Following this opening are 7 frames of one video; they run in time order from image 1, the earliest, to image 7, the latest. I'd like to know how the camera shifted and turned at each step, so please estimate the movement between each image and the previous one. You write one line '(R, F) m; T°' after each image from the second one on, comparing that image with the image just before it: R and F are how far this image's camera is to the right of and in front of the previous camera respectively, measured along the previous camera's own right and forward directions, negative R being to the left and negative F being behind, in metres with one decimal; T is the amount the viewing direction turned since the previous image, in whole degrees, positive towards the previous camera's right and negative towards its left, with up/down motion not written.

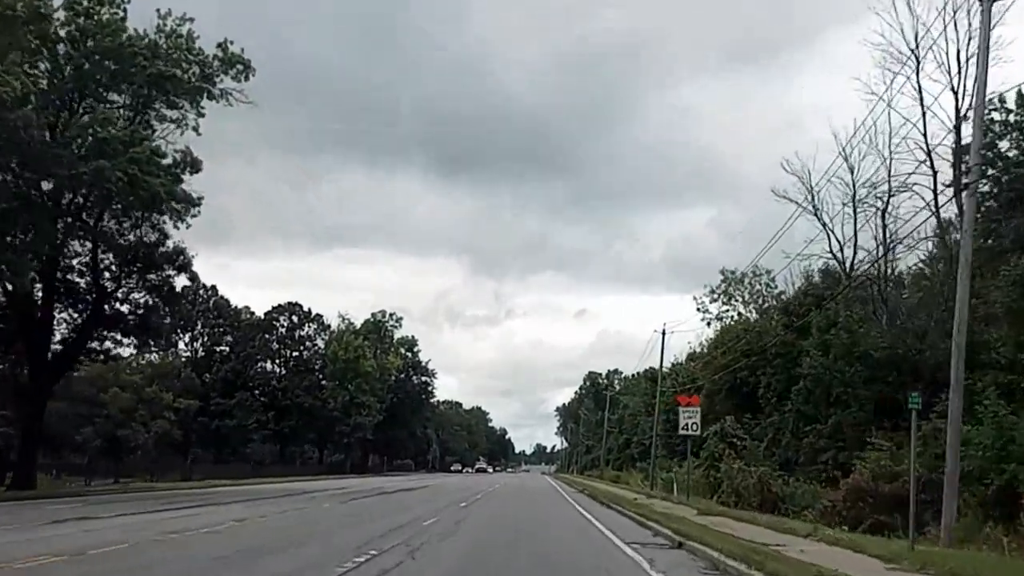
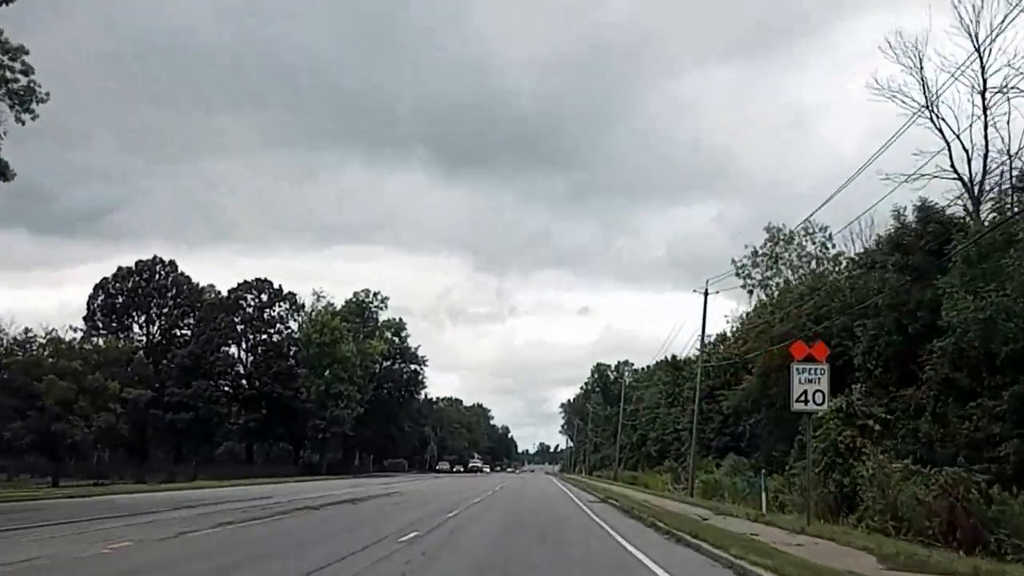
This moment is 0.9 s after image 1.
(+0.2, +15.7) m; 0°
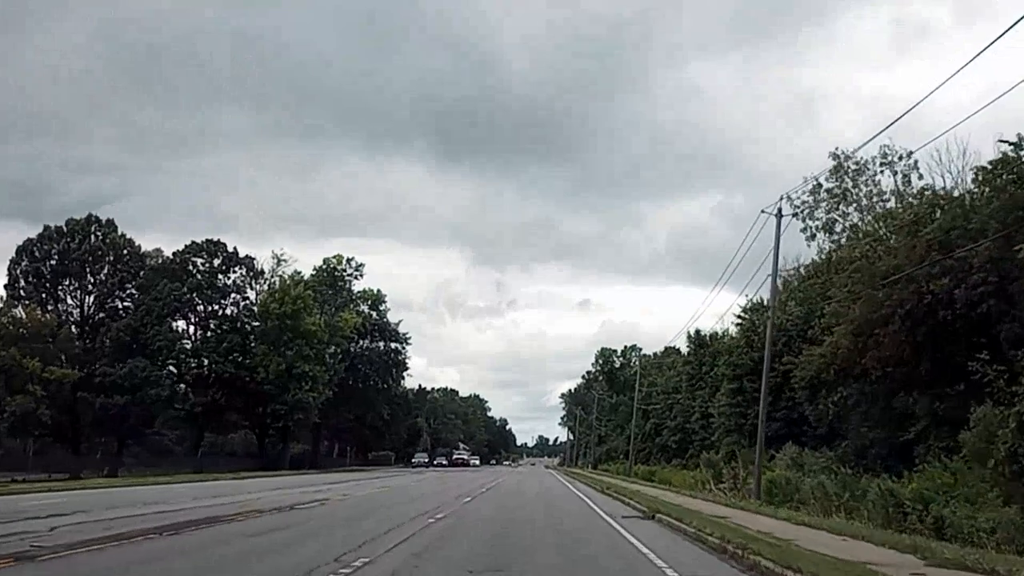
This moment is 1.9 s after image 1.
(+0.3, +15.8) m; 0°
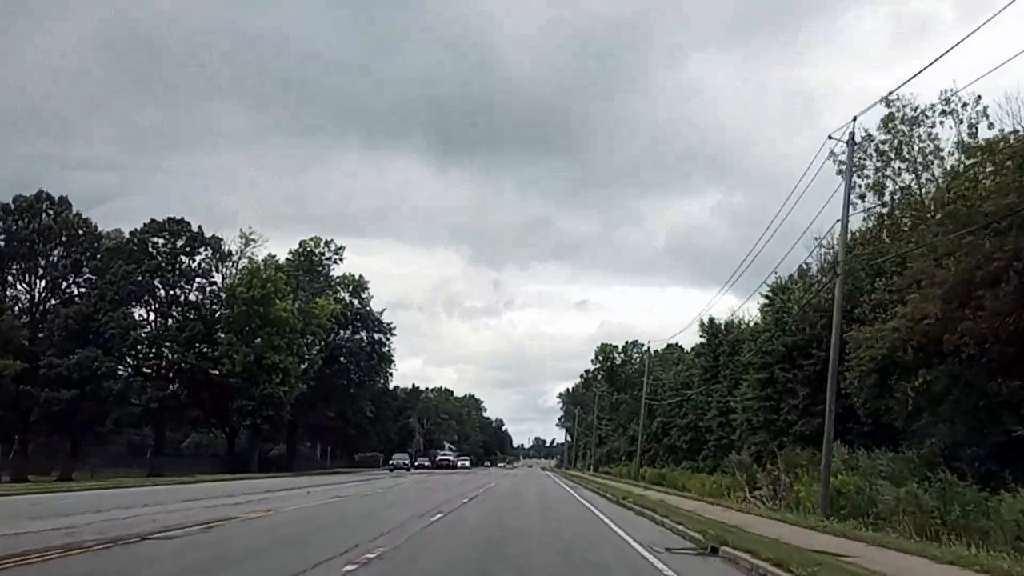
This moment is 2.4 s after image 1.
(+0.2, +8.9) m; 0°
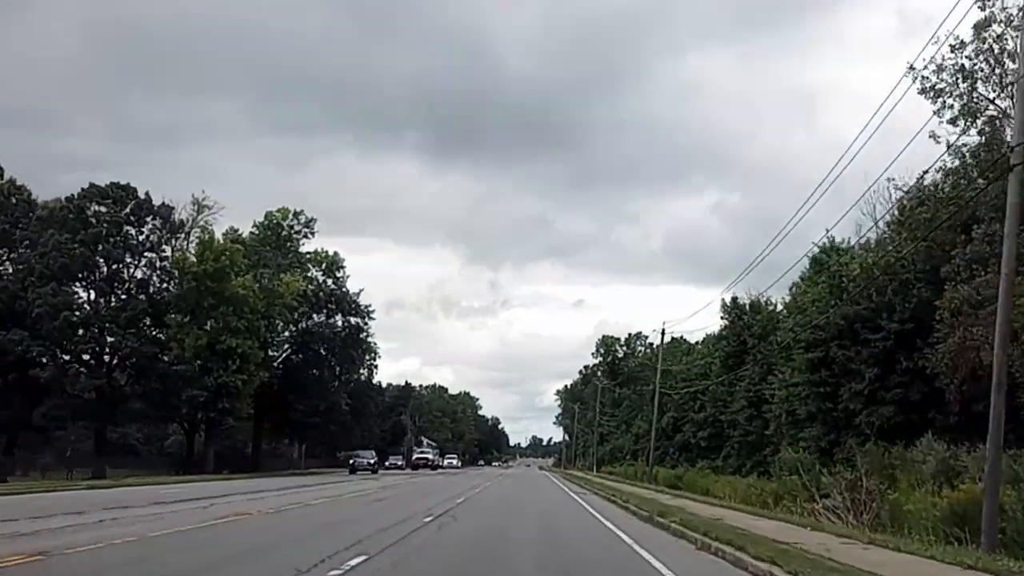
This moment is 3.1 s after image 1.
(+0.2, +10.5) m; 0°
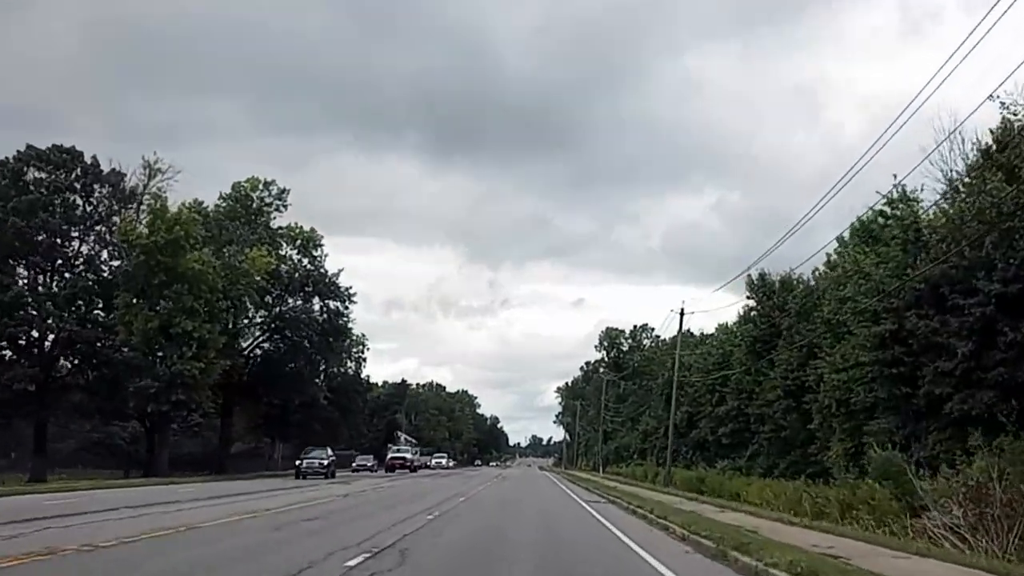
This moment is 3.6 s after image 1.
(+0.2, +8.8) m; 0°
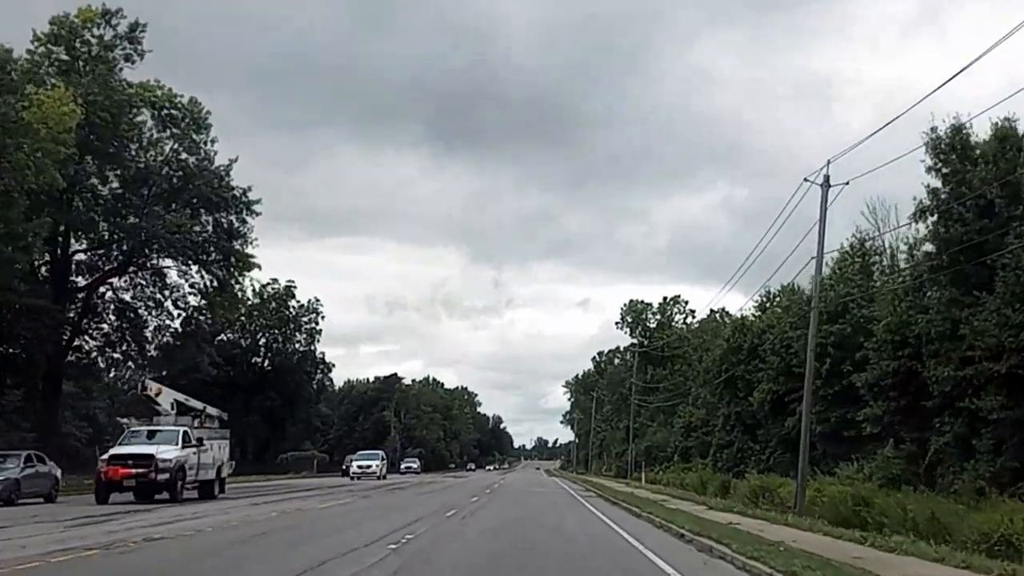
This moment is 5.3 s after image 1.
(+0.3, +27.7) m; 0°
